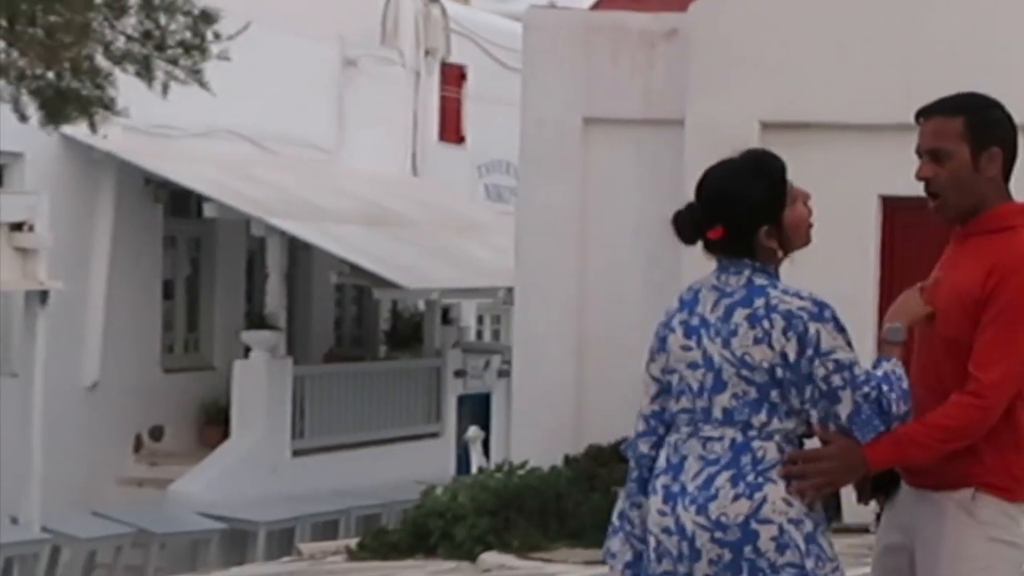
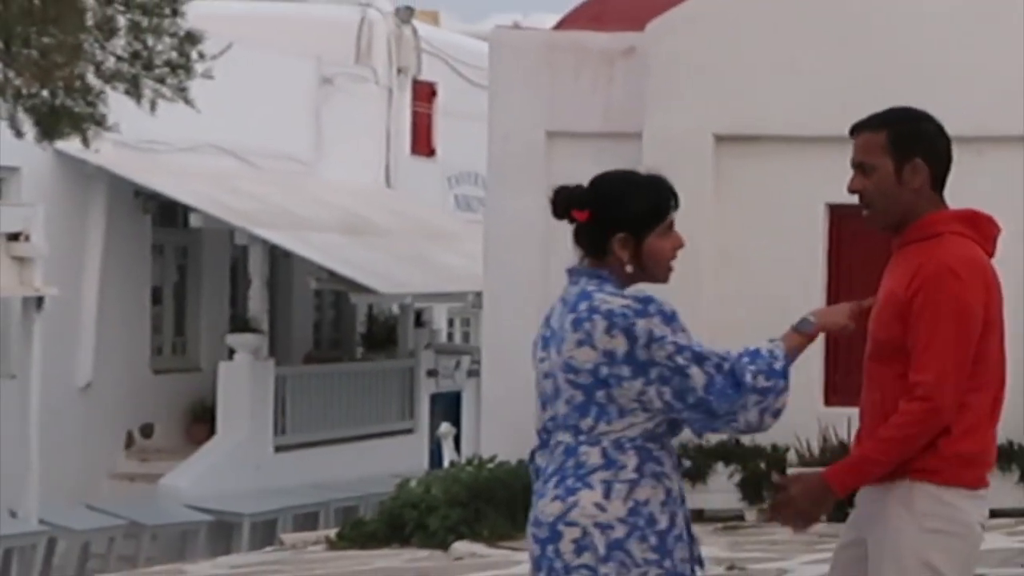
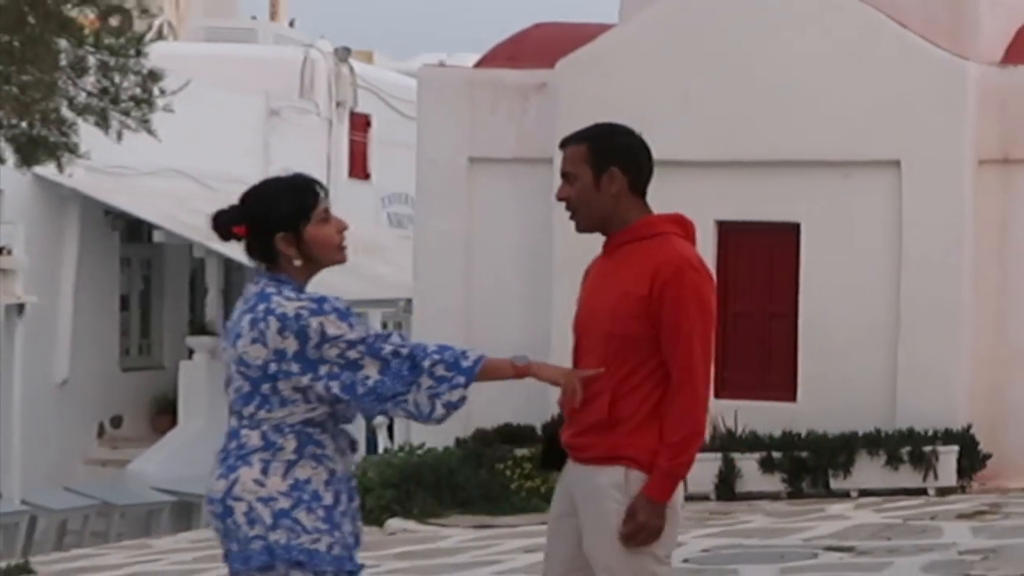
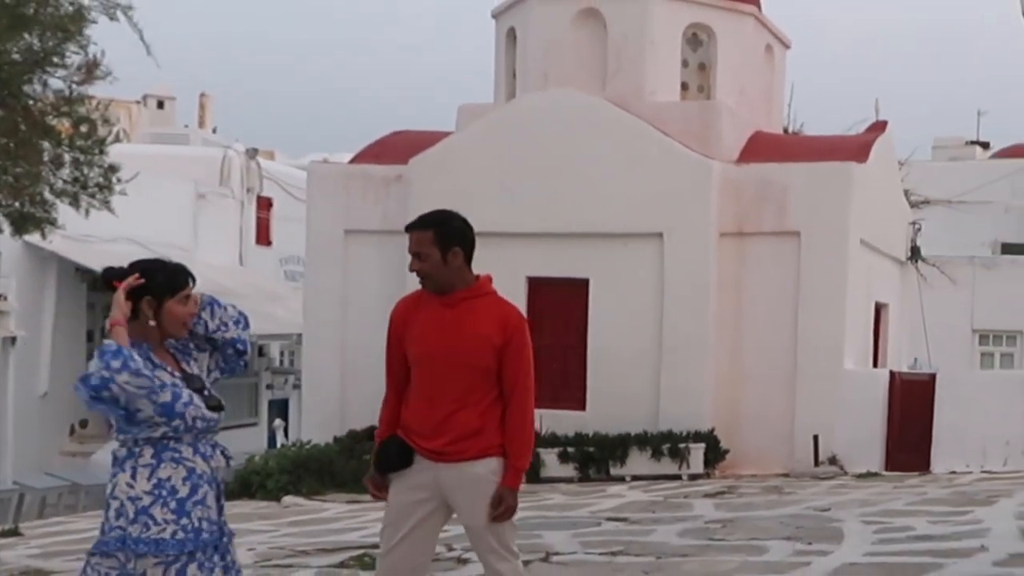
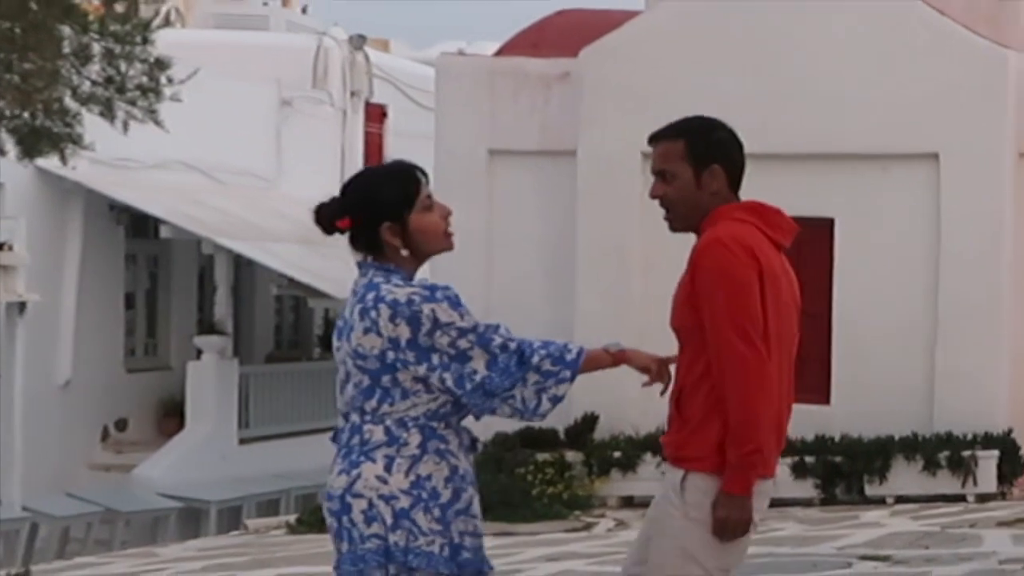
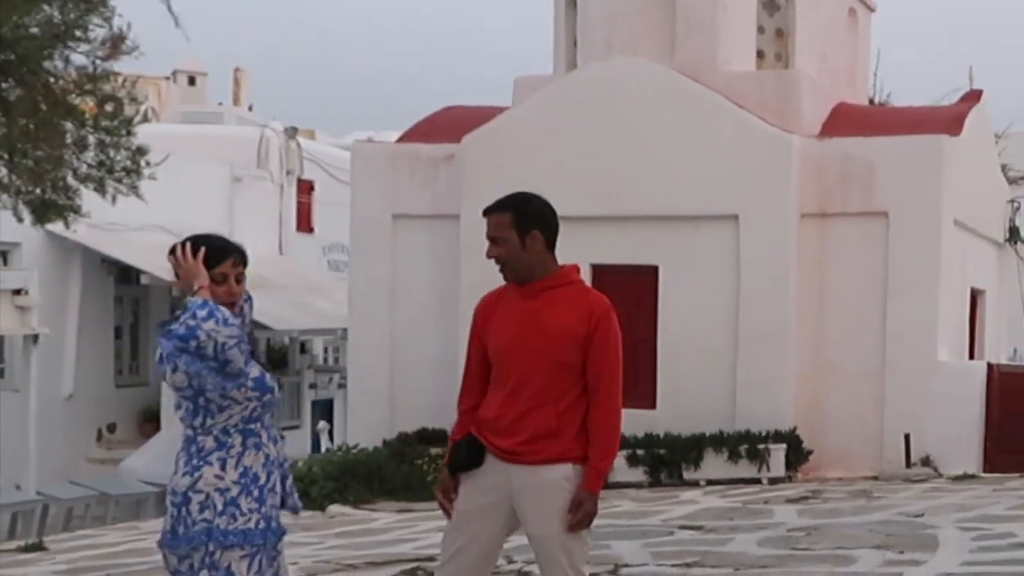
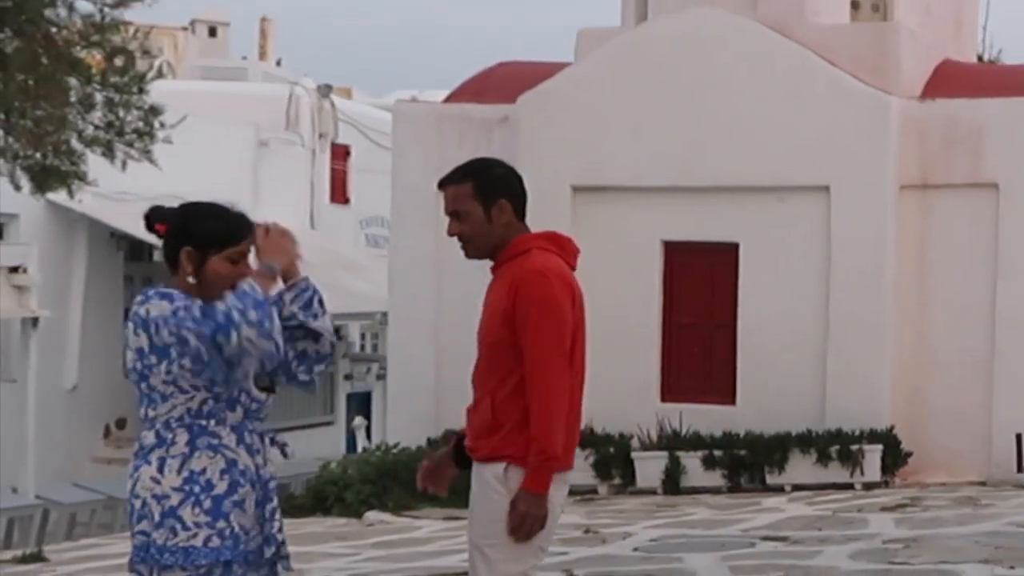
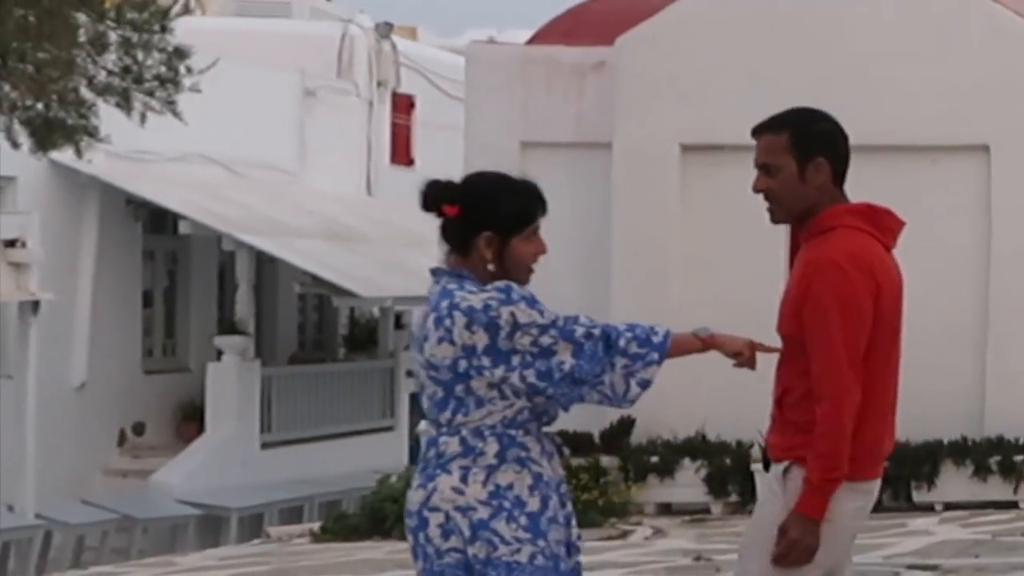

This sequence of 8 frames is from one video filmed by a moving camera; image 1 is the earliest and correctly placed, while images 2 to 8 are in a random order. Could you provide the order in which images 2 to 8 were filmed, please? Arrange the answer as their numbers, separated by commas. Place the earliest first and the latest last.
2, 8, 5, 3, 7, 6, 4
